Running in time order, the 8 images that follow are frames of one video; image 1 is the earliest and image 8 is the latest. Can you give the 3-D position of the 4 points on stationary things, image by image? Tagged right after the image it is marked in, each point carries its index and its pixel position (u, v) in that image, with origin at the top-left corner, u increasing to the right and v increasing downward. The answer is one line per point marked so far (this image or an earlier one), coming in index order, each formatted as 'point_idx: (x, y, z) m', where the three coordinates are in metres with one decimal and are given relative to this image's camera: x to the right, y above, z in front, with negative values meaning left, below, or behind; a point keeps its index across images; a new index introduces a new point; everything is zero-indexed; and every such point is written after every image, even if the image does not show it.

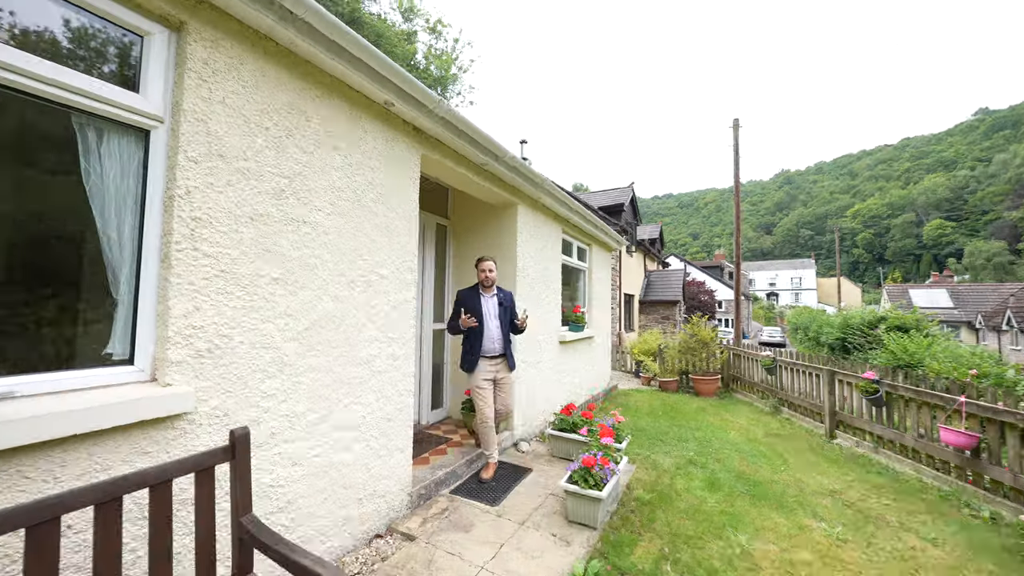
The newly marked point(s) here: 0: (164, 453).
0: (-1.3, -0.7, +1.5) m
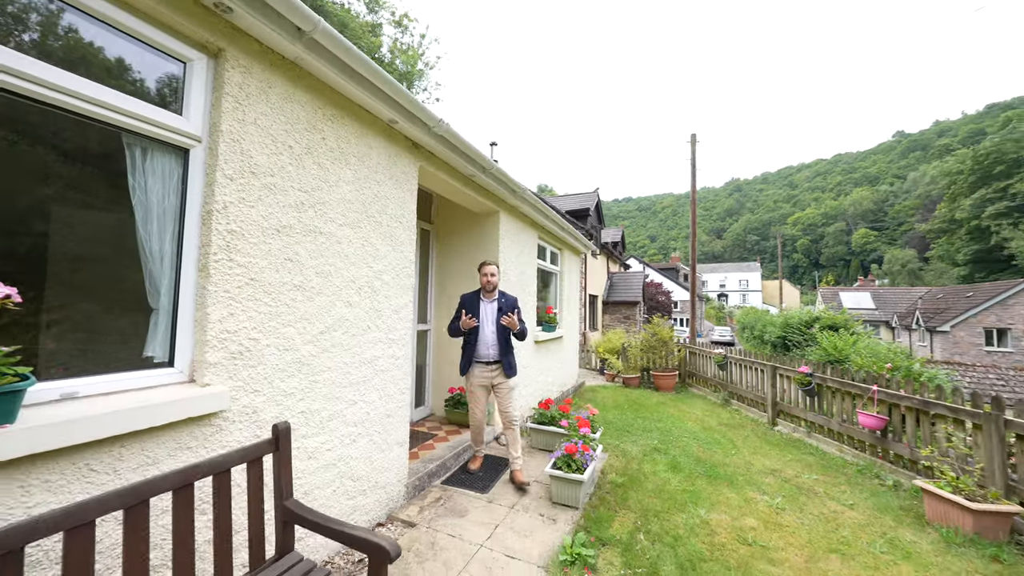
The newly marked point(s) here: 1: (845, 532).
0: (-1.3, -0.7, +1.6) m
1: (+2.5, -1.8, +2.8) m
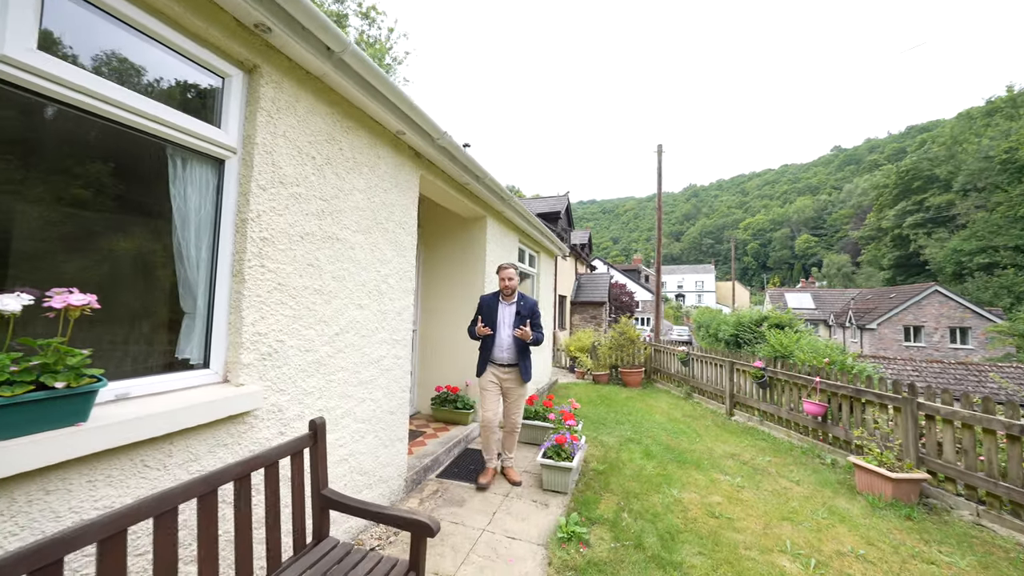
0: (-1.2, -0.7, +1.7) m
1: (+2.4, -1.9, +3.2) m
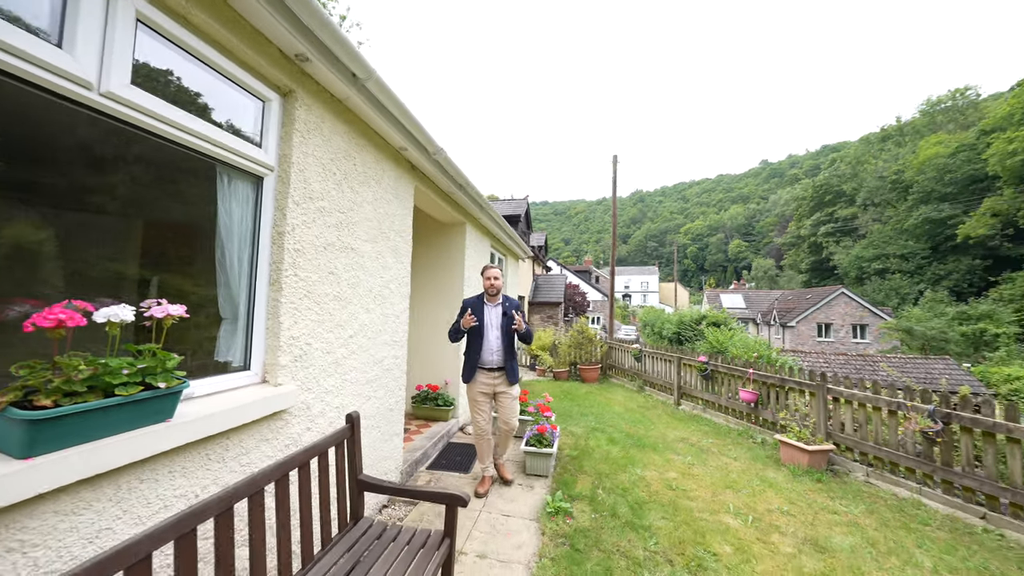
0: (-1.2, -0.7, +1.8) m
1: (+2.3, -1.9, +3.8) m
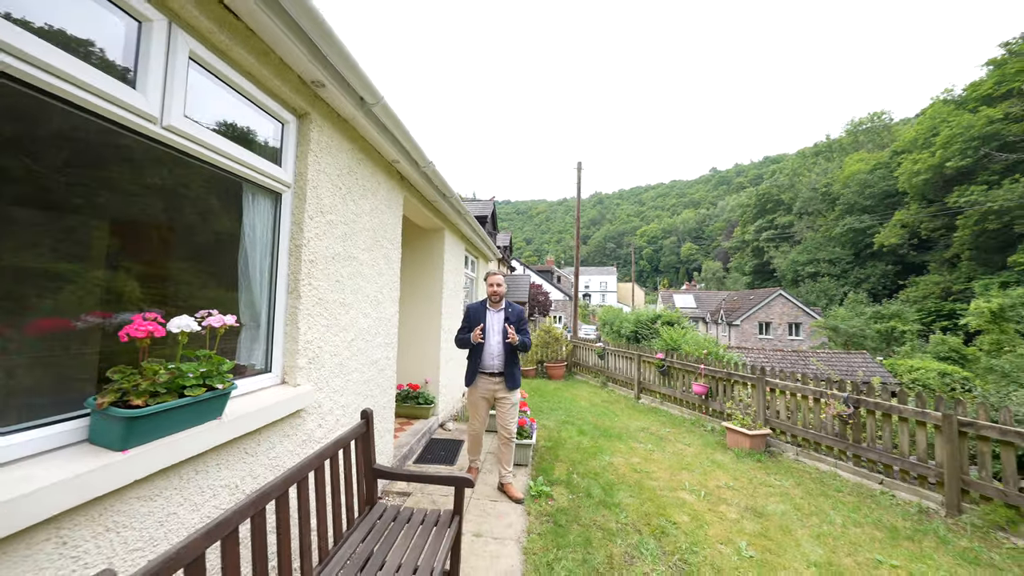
0: (-1.2, -0.8, +2.0) m
1: (+2.0, -2.0, +4.3) m
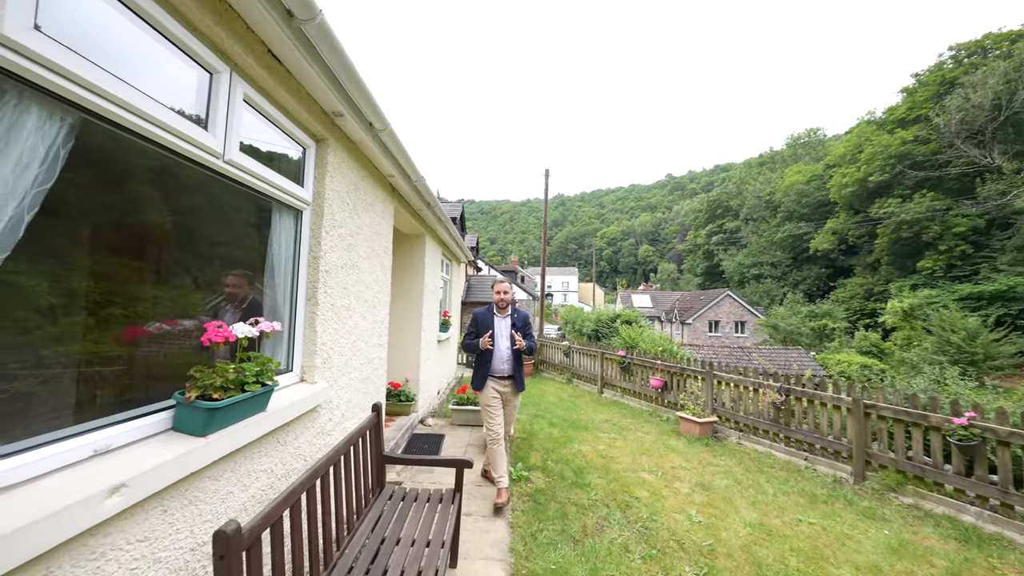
0: (-1.2, -0.8, +2.2) m
1: (+1.8, -2.1, +4.9) m
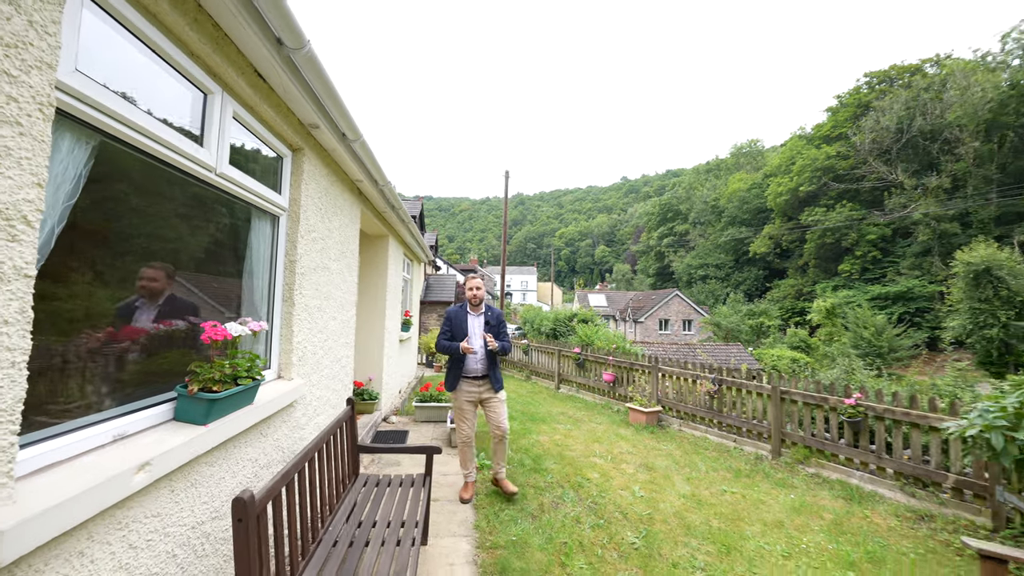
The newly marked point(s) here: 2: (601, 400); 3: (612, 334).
0: (-1.4, -0.9, +2.4) m
1: (+1.2, -2.1, +5.3) m
2: (+1.8, -2.2, +7.5) m
3: (+2.8, -1.3, +10.4) m
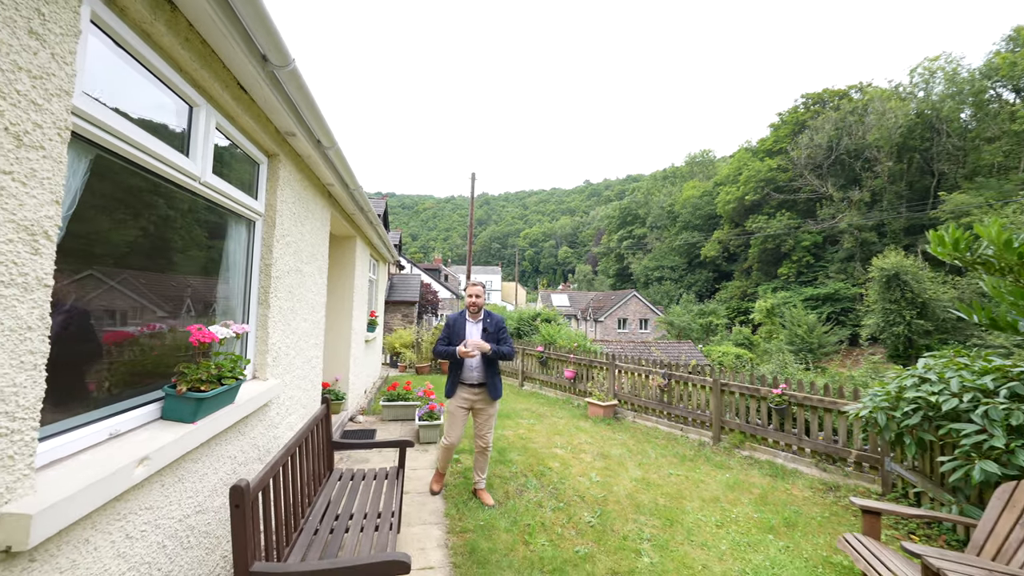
0: (-1.6, -0.9, +2.4) m
1: (+0.7, -2.1, +5.6) m
2: (+1.1, -2.3, +7.9) m
3: (+1.8, -1.3, +10.9) m
